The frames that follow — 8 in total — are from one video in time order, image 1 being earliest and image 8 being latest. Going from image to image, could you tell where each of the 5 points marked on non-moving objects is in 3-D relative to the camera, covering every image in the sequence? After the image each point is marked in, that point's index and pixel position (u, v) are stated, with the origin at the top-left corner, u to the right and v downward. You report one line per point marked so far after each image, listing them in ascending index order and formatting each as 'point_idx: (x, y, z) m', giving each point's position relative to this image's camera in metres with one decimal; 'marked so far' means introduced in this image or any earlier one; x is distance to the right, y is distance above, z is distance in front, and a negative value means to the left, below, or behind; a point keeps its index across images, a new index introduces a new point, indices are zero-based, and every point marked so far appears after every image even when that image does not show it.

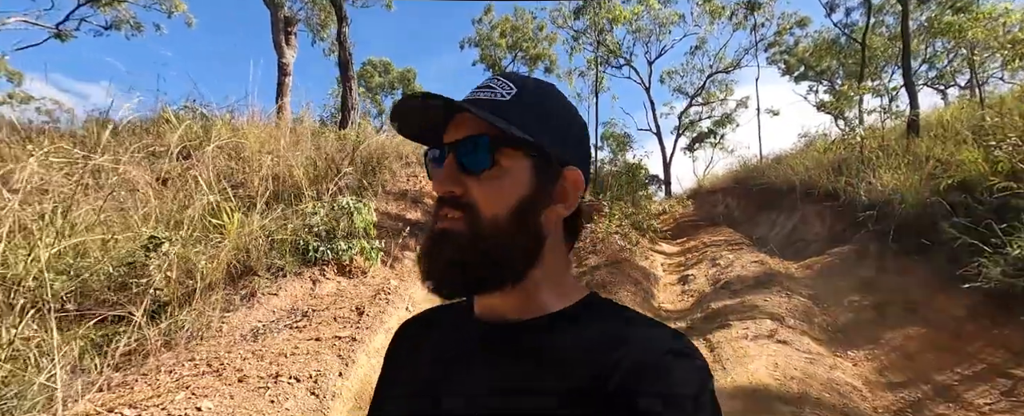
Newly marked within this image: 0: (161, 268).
0: (-2.4, -0.4, +3.1) m
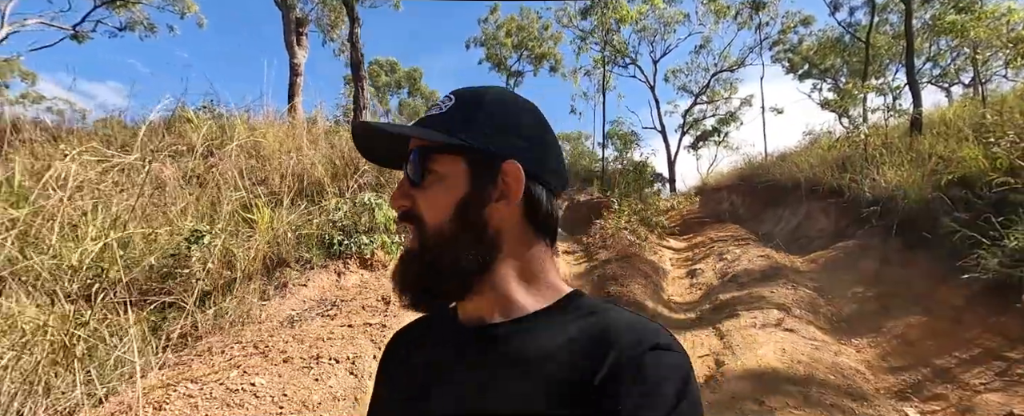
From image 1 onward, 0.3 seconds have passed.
0: (-2.2, -0.4, +3.3) m
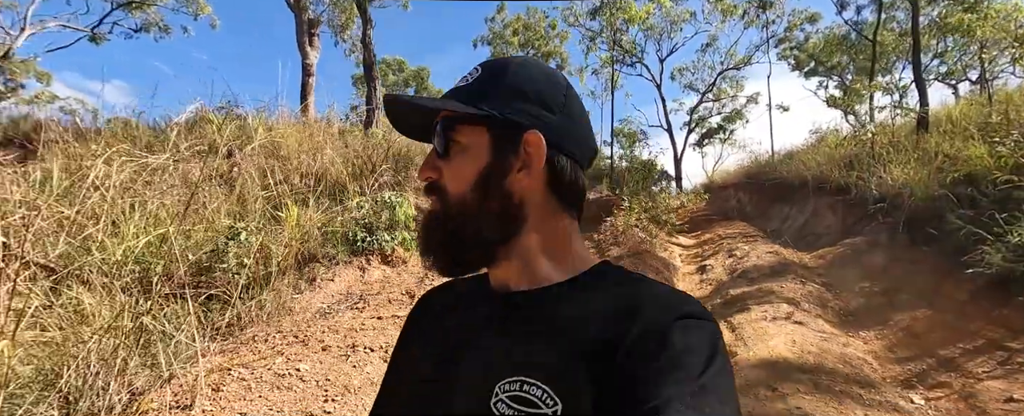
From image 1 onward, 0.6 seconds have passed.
0: (-2.1, -0.4, +3.5) m
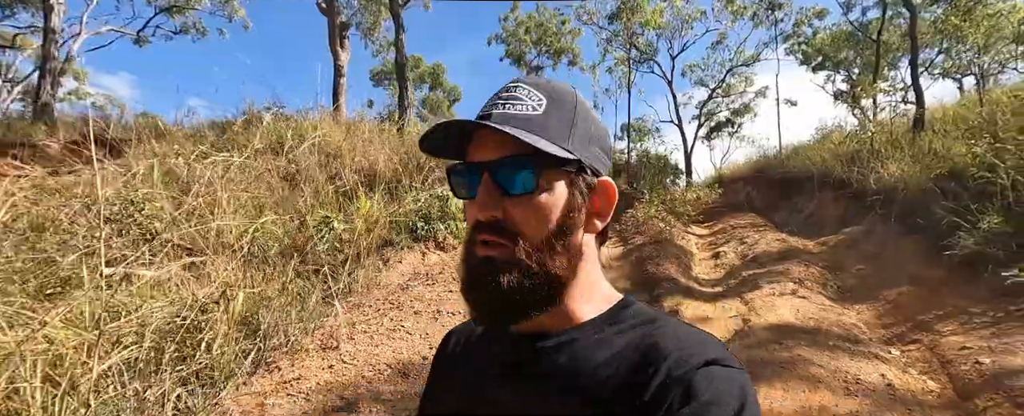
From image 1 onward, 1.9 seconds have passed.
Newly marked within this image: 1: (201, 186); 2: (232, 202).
0: (-1.6, -0.3, +4.2) m
1: (-3.1, +0.2, +4.7) m
2: (-2.8, 0.0, +4.7) m
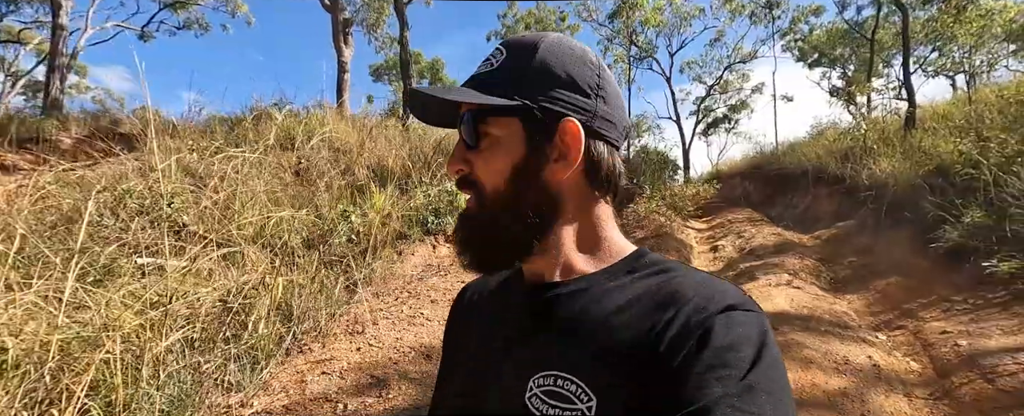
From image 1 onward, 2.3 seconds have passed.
0: (-1.6, -0.2, +4.4) m
1: (-3.0, +0.3, +4.8) m
2: (-2.8, +0.1, +4.9) m
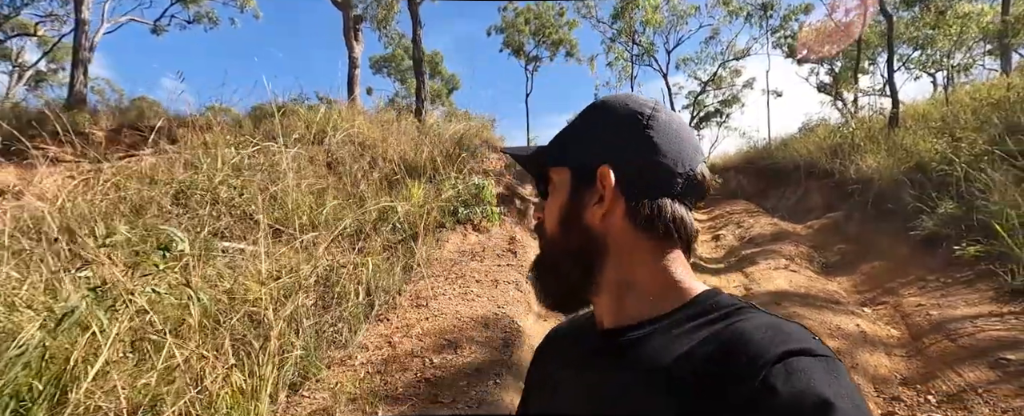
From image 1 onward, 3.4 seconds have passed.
0: (-1.2, -0.1, +4.9) m
1: (-2.7, +0.4, +5.3) m
2: (-2.4, +0.2, +5.3) m
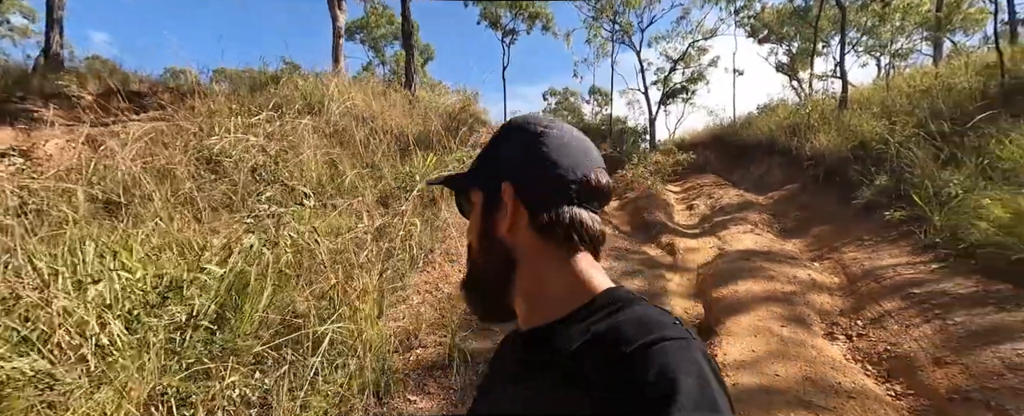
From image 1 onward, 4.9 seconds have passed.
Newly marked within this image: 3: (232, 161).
0: (-1.1, +0.2, +5.4) m
1: (-2.6, +0.8, +5.7) m
2: (-2.4, +0.6, +5.7) m
3: (-3.0, +0.5, +5.0) m
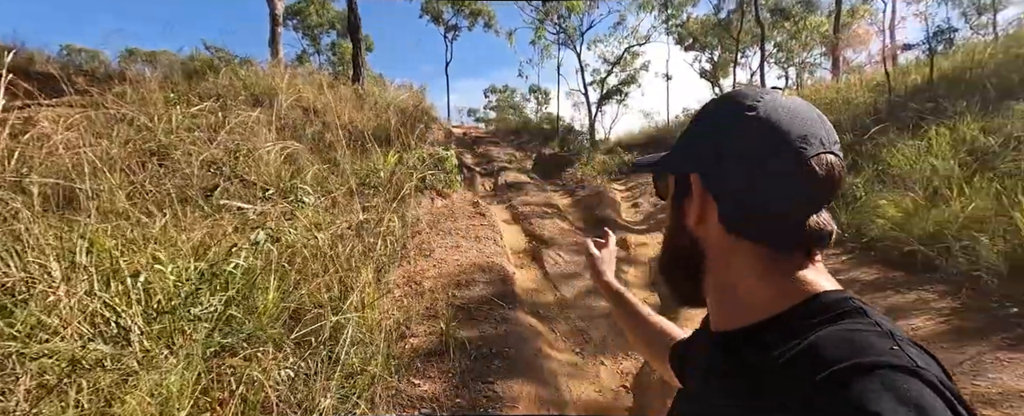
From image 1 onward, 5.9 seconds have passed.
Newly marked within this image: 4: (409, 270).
0: (-1.5, +0.3, +5.4) m
1: (-3.1, +0.8, +5.5) m
2: (-2.8, +0.7, +5.6) m
3: (-3.3, +0.6, +4.7) m
4: (-0.9, -0.6, +4.1) m
